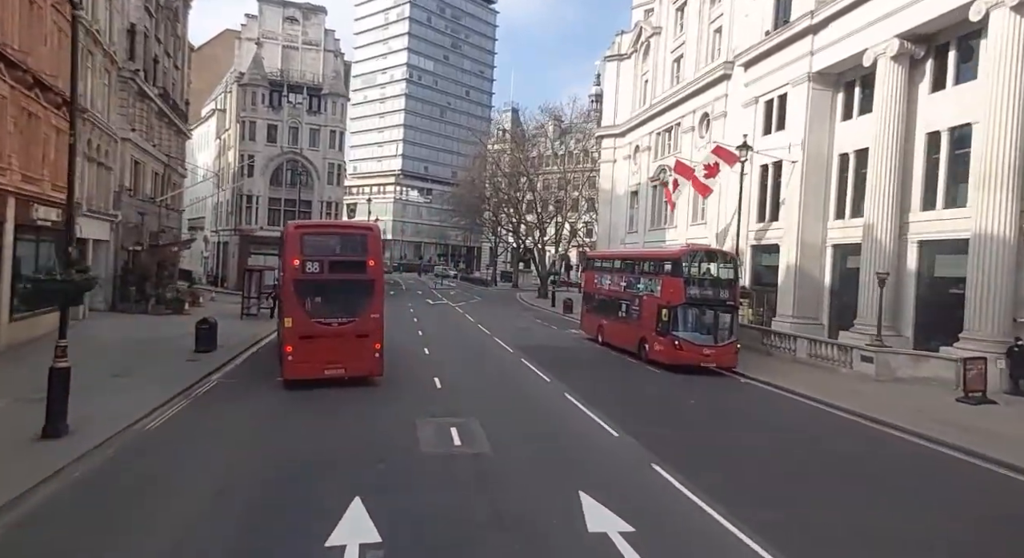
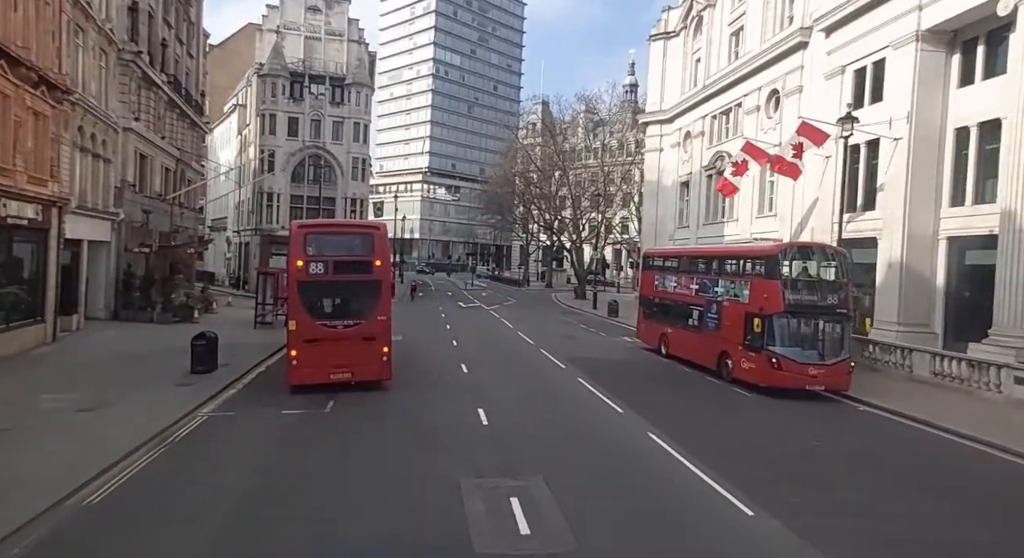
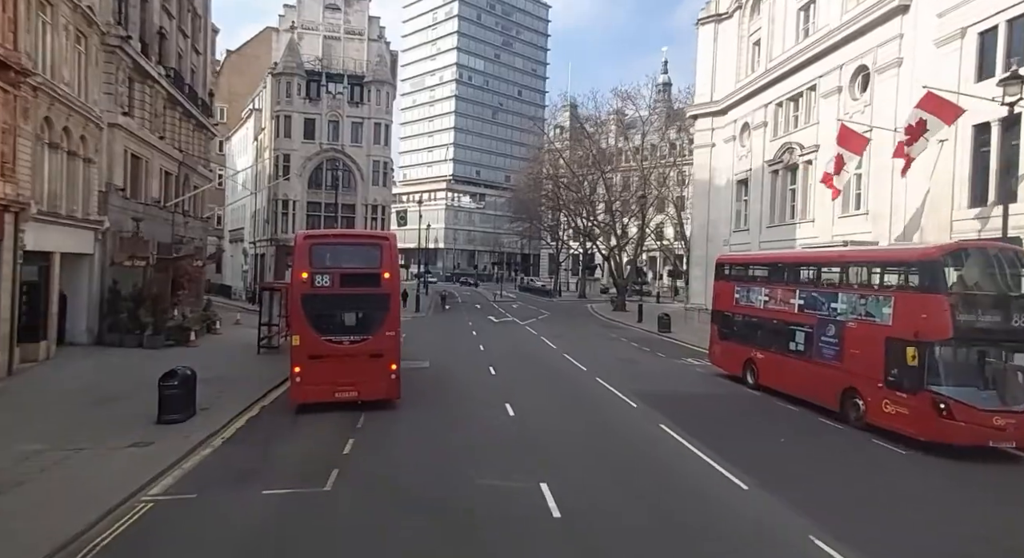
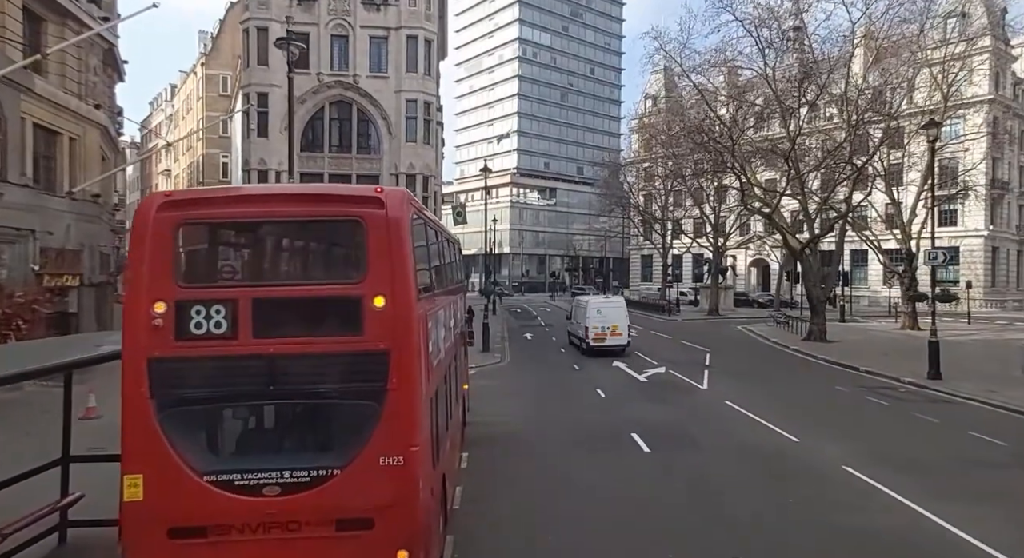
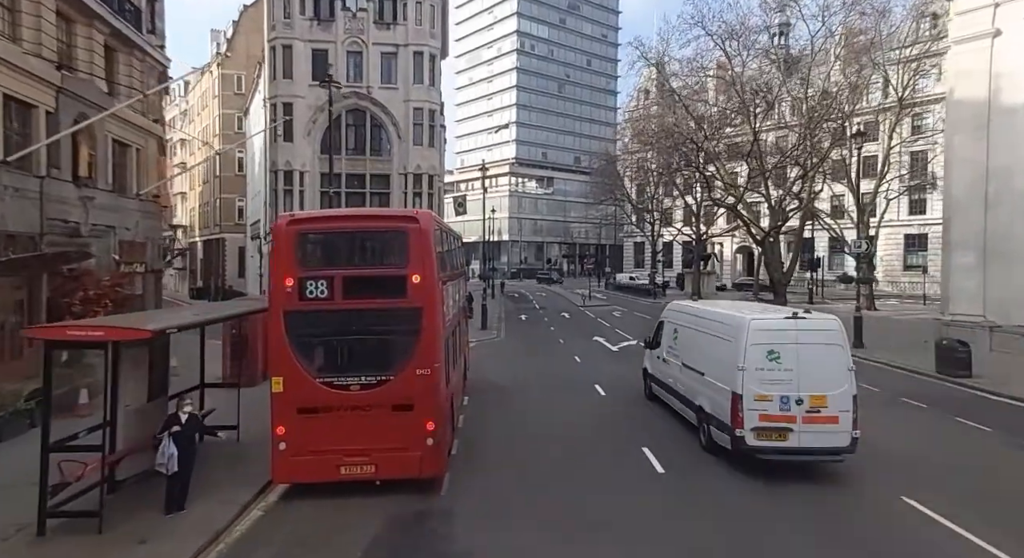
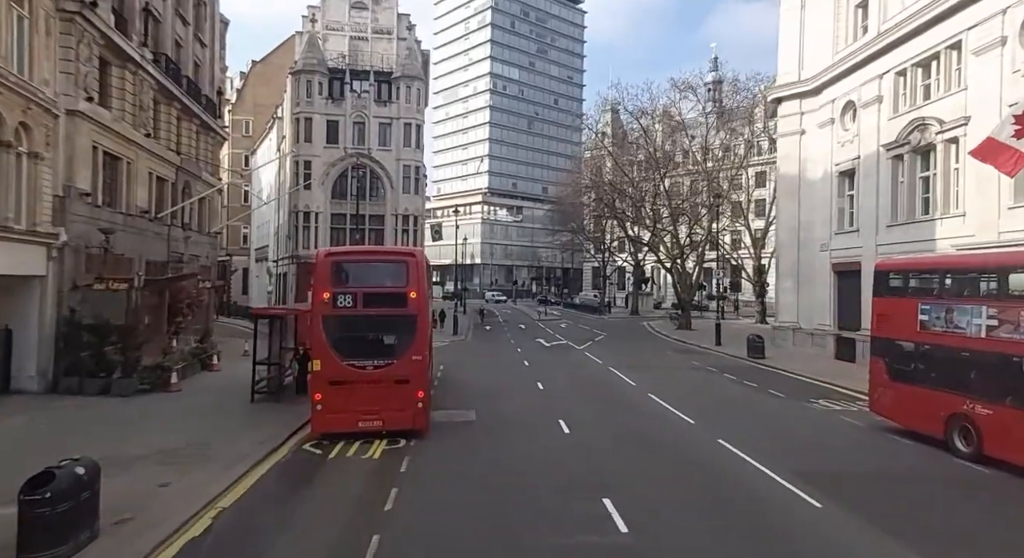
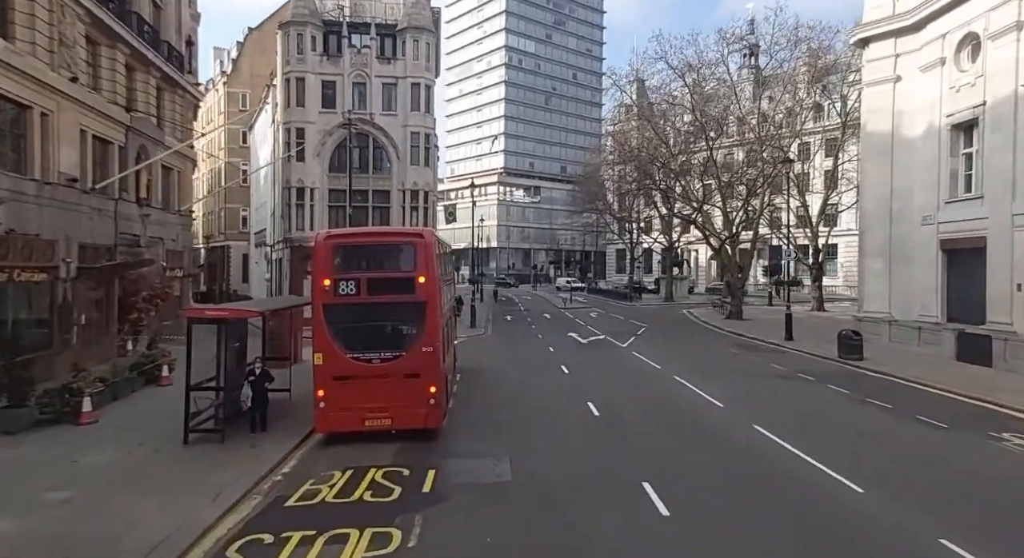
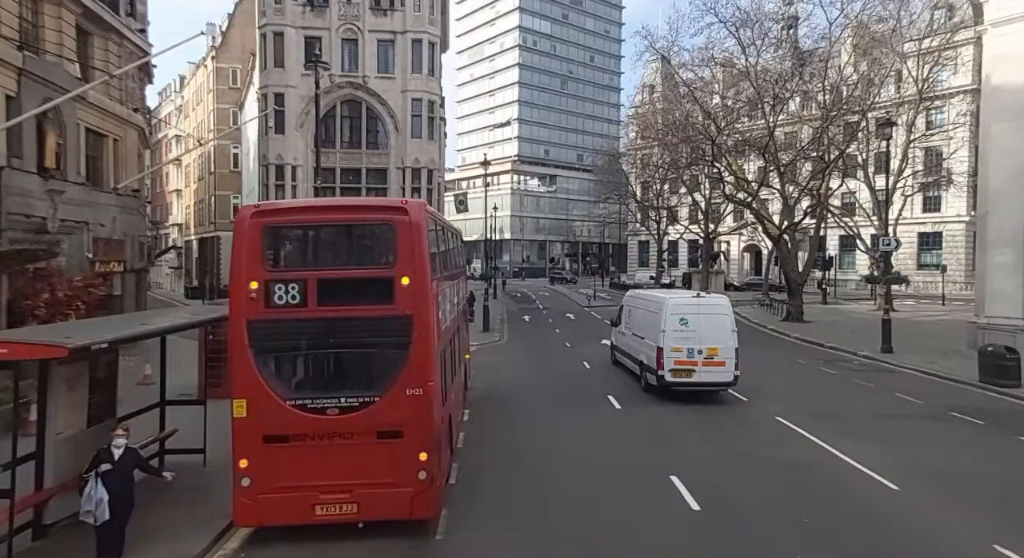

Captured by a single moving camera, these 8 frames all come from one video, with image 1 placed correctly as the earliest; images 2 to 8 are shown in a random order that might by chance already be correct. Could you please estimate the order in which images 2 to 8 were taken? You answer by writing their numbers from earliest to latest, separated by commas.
2, 3, 6, 7, 5, 8, 4
